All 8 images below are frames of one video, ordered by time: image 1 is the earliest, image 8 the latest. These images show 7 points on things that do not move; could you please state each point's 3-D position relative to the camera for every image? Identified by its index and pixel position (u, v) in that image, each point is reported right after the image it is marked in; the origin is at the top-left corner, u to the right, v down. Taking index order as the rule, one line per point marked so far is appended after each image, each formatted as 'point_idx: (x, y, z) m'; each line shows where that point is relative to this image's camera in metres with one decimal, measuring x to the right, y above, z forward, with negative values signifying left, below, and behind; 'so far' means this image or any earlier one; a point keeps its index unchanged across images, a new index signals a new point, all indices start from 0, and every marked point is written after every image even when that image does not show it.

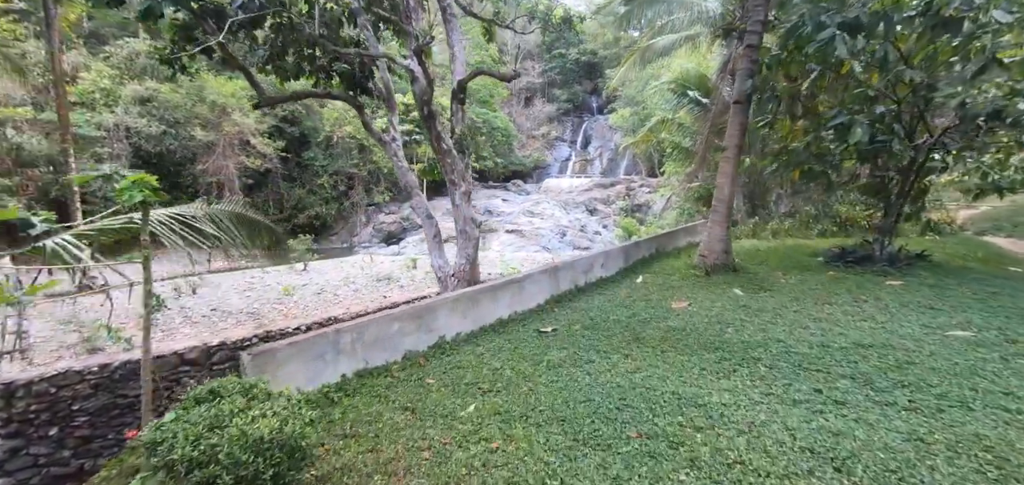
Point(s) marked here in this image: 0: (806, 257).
0: (+3.5, -0.2, +5.4) m
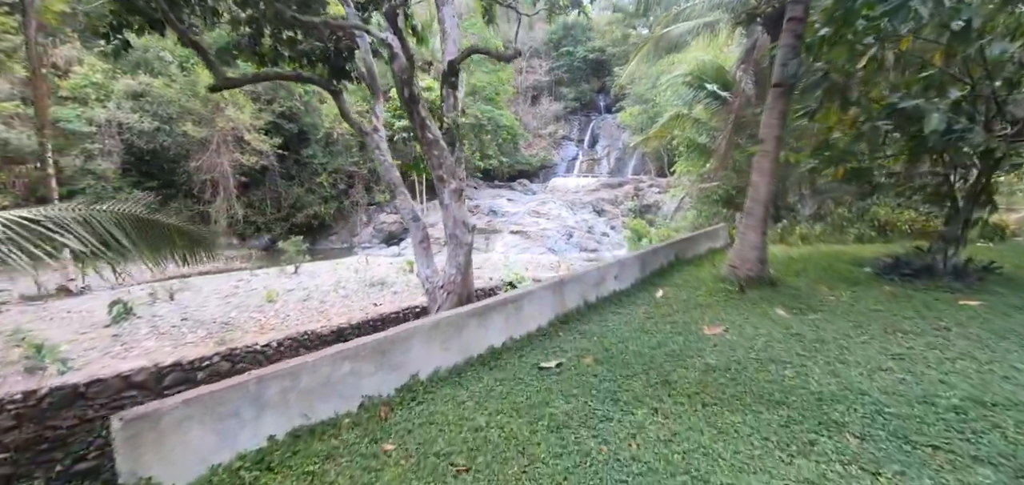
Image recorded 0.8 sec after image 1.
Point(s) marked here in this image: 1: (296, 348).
0: (+3.5, -0.3, +4.7) m
1: (-2.3, -1.1, +4.9) m
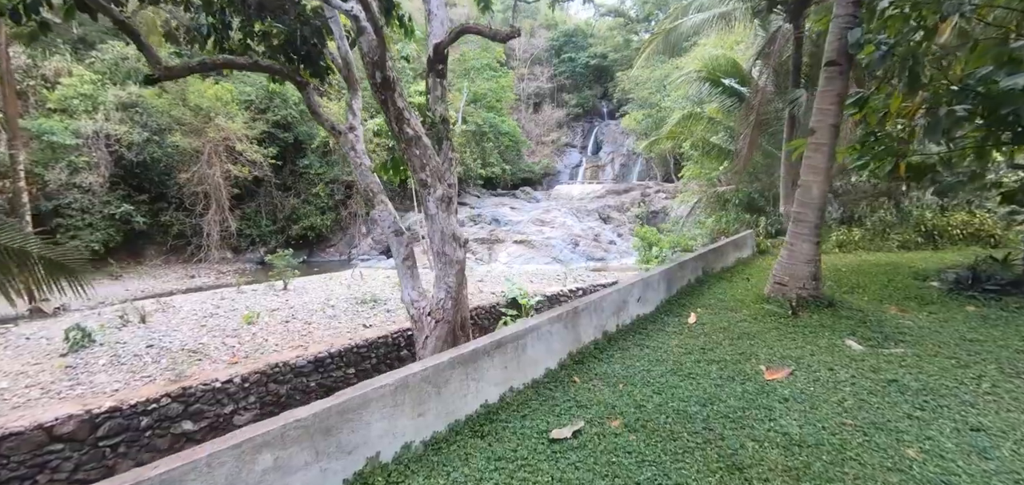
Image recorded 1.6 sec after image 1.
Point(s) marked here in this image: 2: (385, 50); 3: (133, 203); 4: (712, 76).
0: (+3.5, -0.3, +3.9) m
1: (-2.3, -1.3, +4.2) m
2: (-0.8, +1.2, +2.8) m
3: (-9.0, +0.9, +11.1) m
4: (+3.8, +3.1, +8.5) m
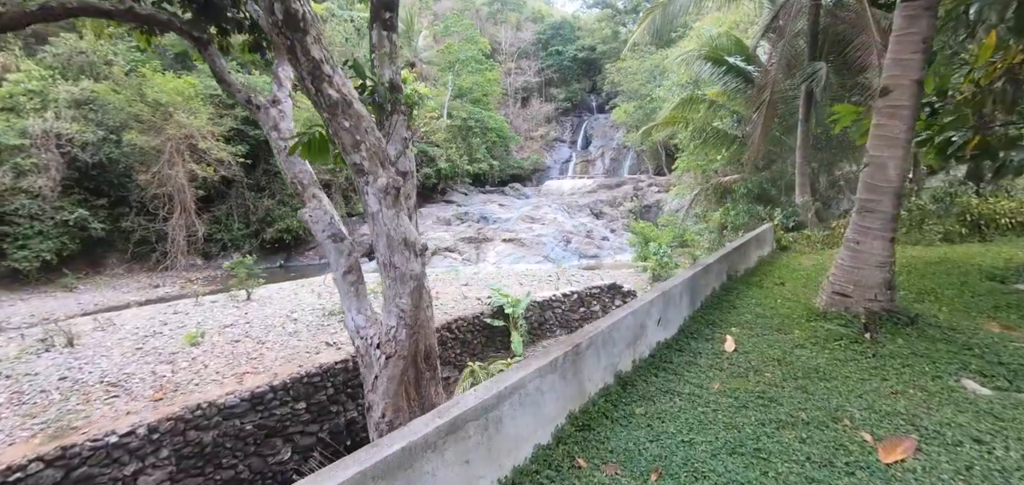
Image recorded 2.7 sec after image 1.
0: (+3.4, -0.3, +3.2) m
1: (-2.4, -1.4, +3.3) m
2: (-0.9, +1.1, +1.9) m
3: (-9.3, +0.7, +10.1) m
4: (+3.5, +3.2, +7.7) m
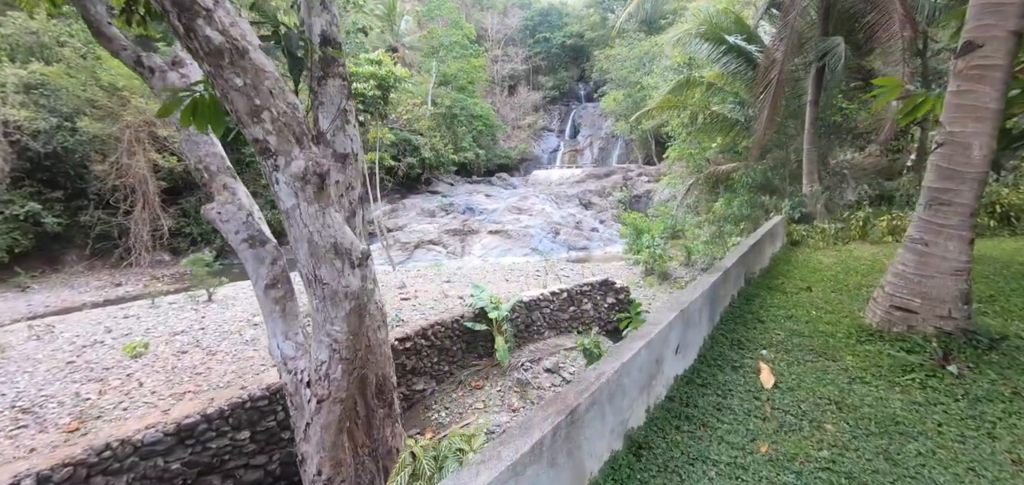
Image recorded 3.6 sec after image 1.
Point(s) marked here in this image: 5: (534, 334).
0: (+3.2, -0.3, +2.7) m
1: (-2.6, -1.4, +2.7) m
2: (-1.0, +1.1, +1.3) m
3: (-9.6, +0.8, +9.2) m
4: (+3.2, +3.3, +7.1) m
5: (+0.3, -1.2, +5.8) m
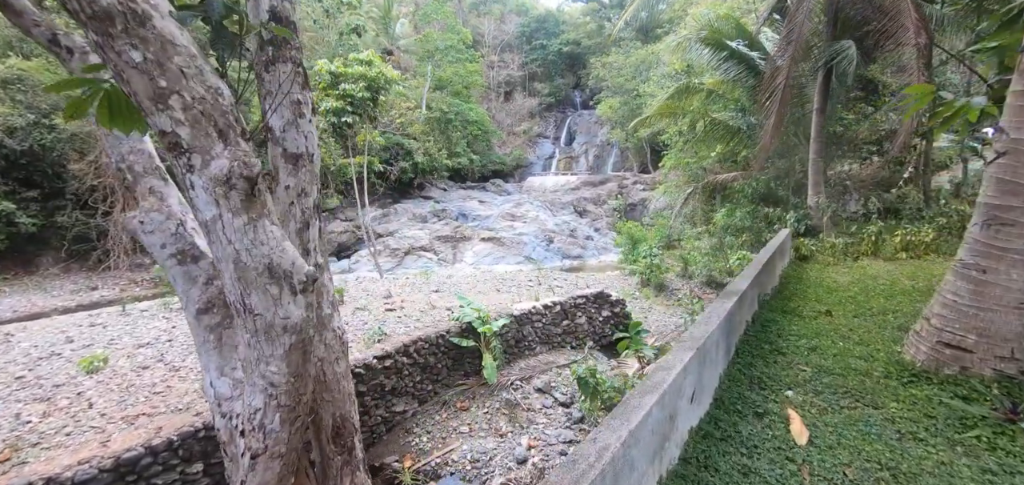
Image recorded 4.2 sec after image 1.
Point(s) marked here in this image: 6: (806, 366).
0: (+3.2, -0.4, +2.4) m
1: (-2.7, -1.4, +2.3) m
2: (-1.1, +1.0, +0.9) m
3: (-9.8, +0.8, +8.8) m
4: (+3.1, +3.1, +6.9) m
5: (+0.1, -1.3, +5.5) m
6: (+1.3, -0.6, +2.0) m
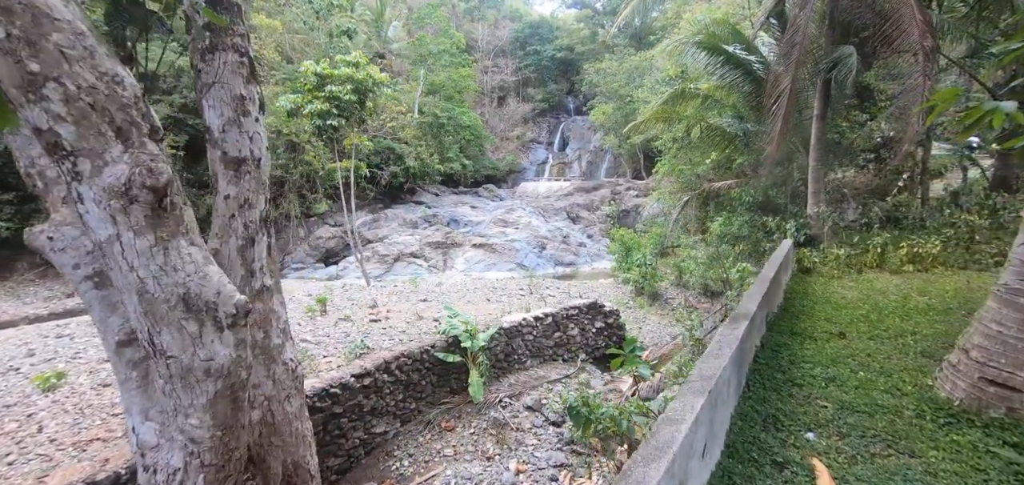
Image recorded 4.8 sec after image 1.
0: (+3.1, -0.5, +2.2) m
1: (-2.7, -1.5, +2.0) m
2: (-1.1, +1.0, +0.7) m
3: (-9.9, +0.7, +8.4) m
4: (+3.0, +3.0, +6.7) m
5: (0.0, -1.4, +5.2) m
6: (+1.2, -0.6, +1.8) m
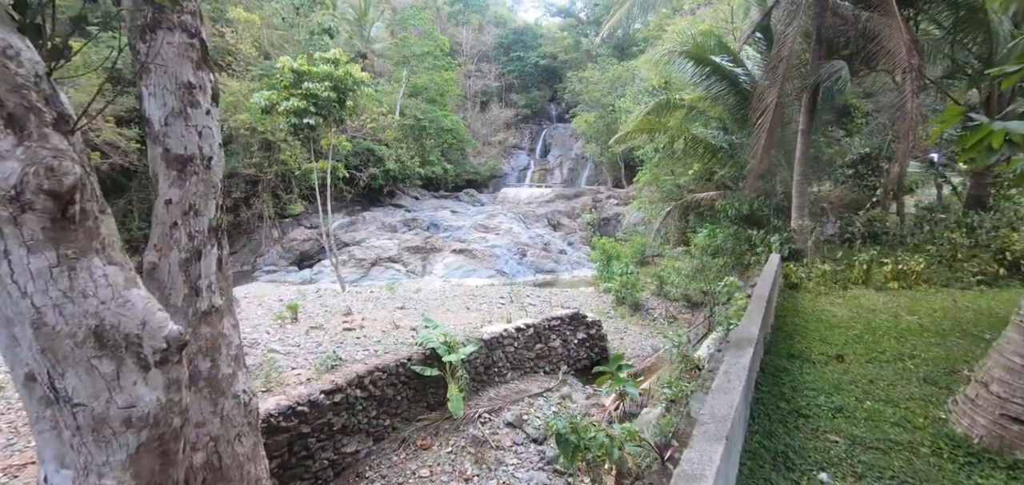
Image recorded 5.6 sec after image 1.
0: (+3.0, -0.6, +2.1) m
1: (-2.8, -1.5, +1.7) m
2: (-1.1, +1.0, +0.5) m
3: (-10.3, +0.8, +7.8) m
4: (+2.8, +2.8, +6.7) m
5: (-0.2, -1.5, +5.0) m
6: (+1.2, -0.7, +1.7) m
